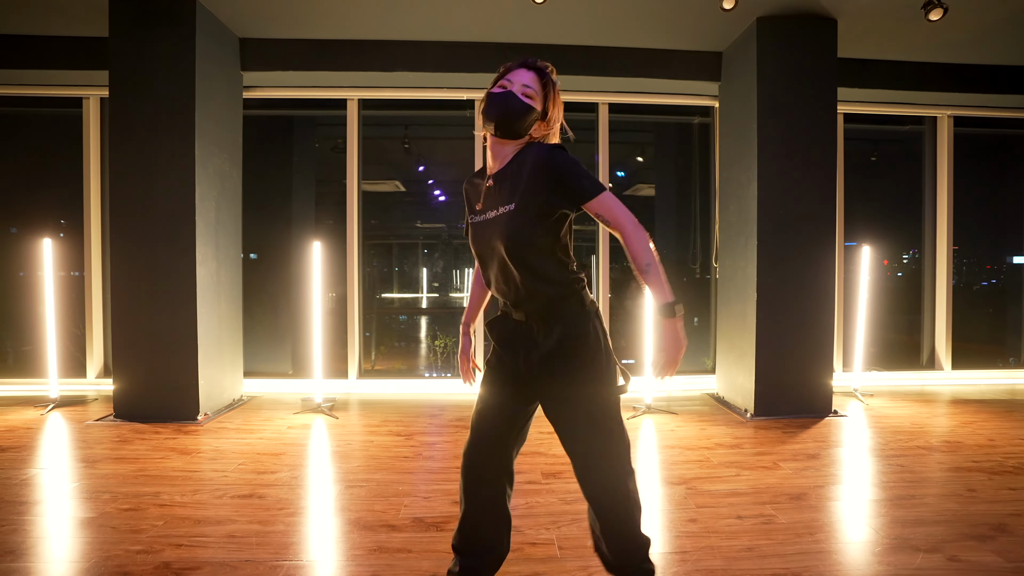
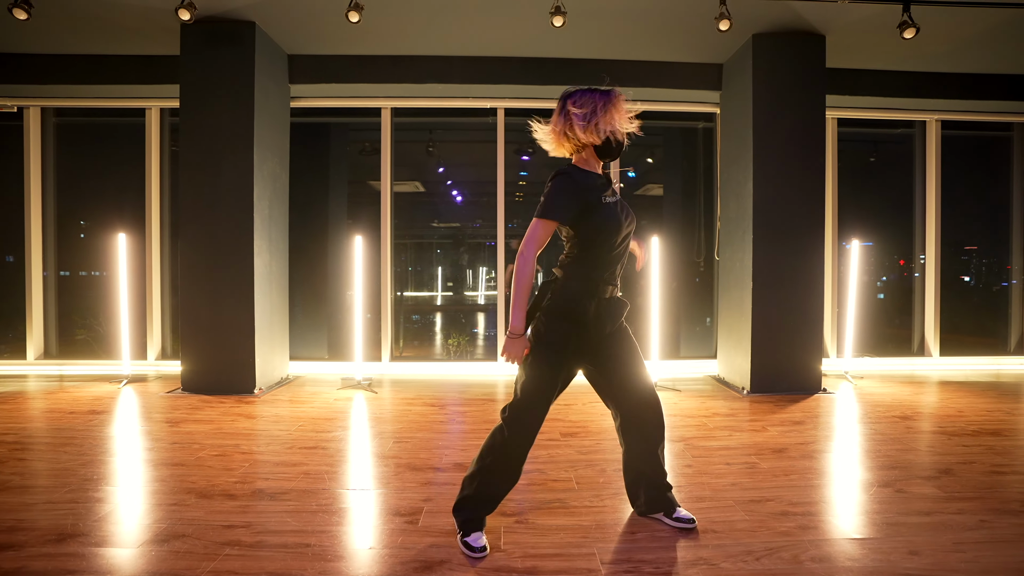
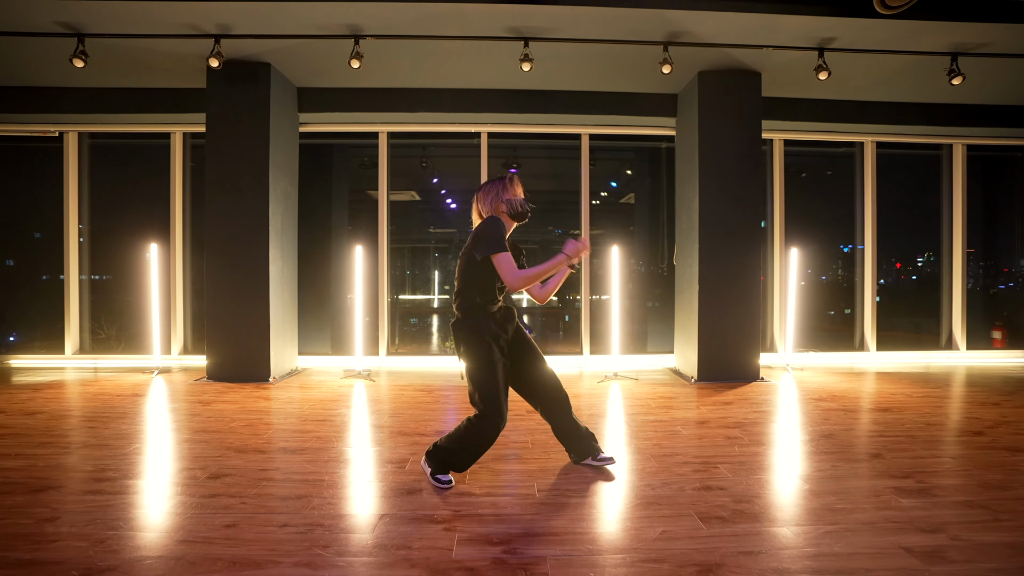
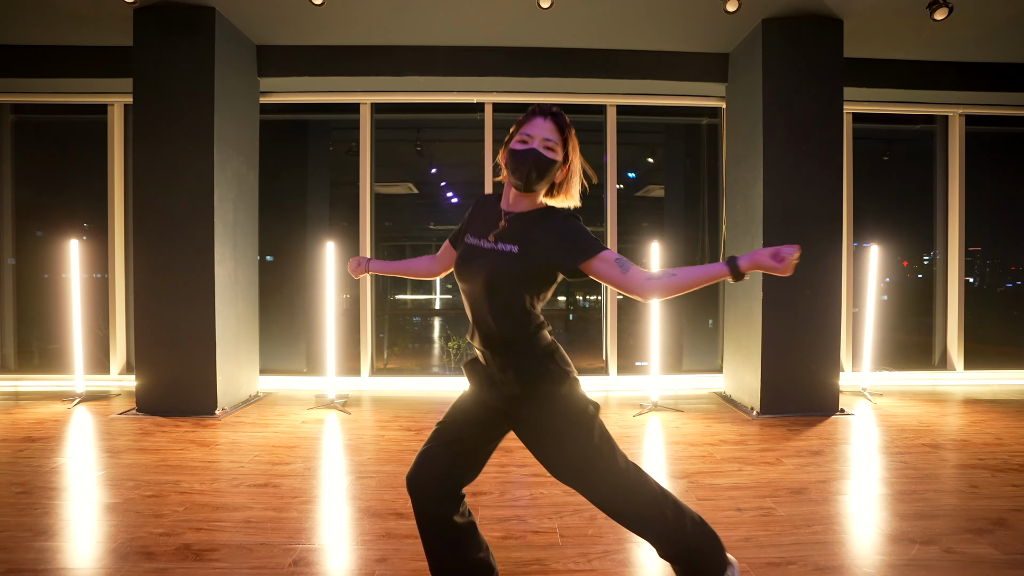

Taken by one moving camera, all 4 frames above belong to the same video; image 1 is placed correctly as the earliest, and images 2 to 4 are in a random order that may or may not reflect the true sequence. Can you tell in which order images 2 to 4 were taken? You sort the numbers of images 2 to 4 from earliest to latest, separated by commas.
4, 2, 3
